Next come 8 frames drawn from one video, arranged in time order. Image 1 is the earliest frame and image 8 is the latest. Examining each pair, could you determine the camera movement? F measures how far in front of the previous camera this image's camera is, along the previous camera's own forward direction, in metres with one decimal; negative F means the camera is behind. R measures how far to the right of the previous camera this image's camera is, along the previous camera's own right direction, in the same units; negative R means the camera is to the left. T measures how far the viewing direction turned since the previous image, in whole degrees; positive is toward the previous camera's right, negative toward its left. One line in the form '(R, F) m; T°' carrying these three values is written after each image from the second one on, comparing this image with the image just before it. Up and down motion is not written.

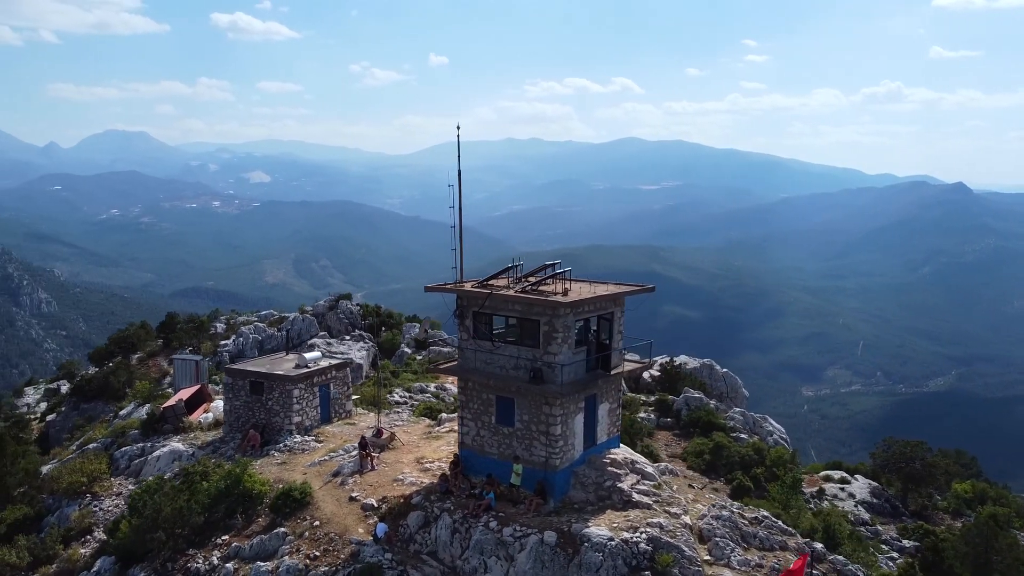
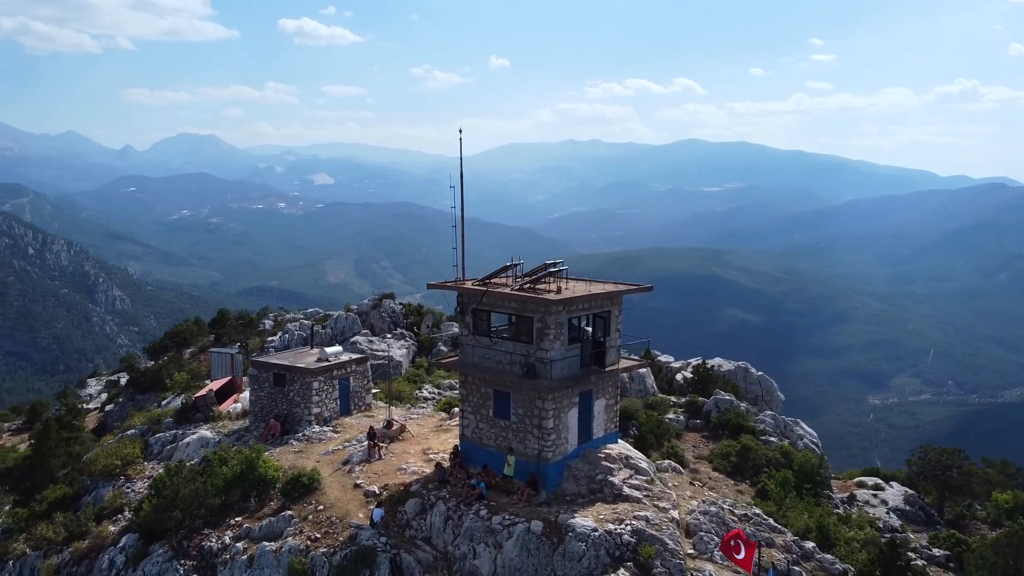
(+1.2, -0.5) m; -4°
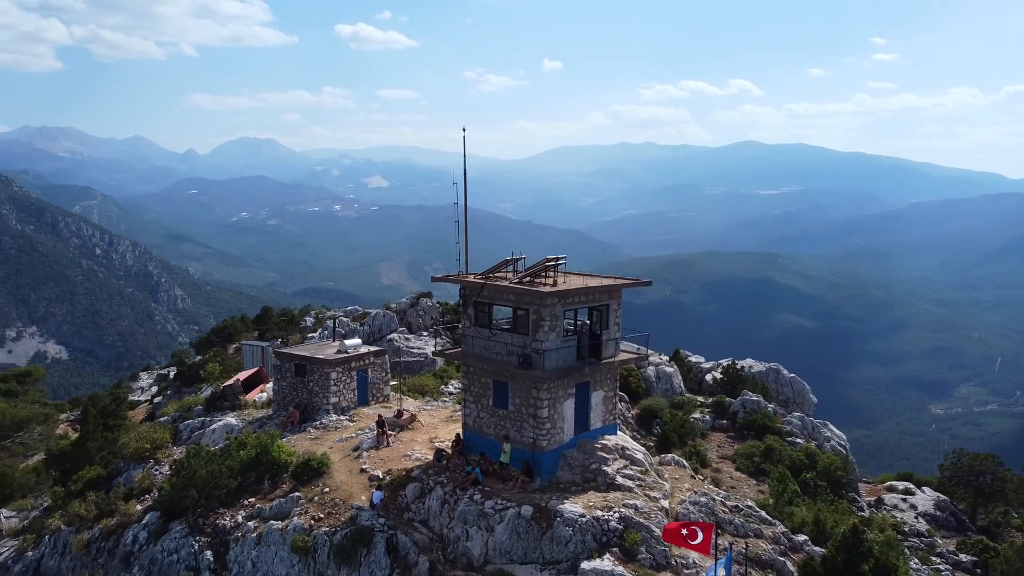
(+1.1, -0.5) m; -4°
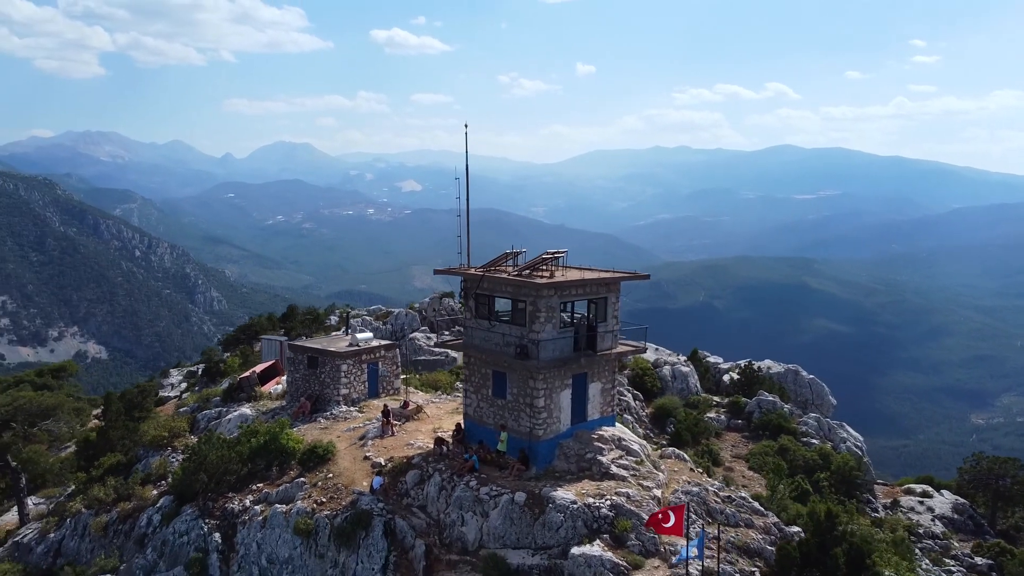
(+0.7, -0.4) m; -2°
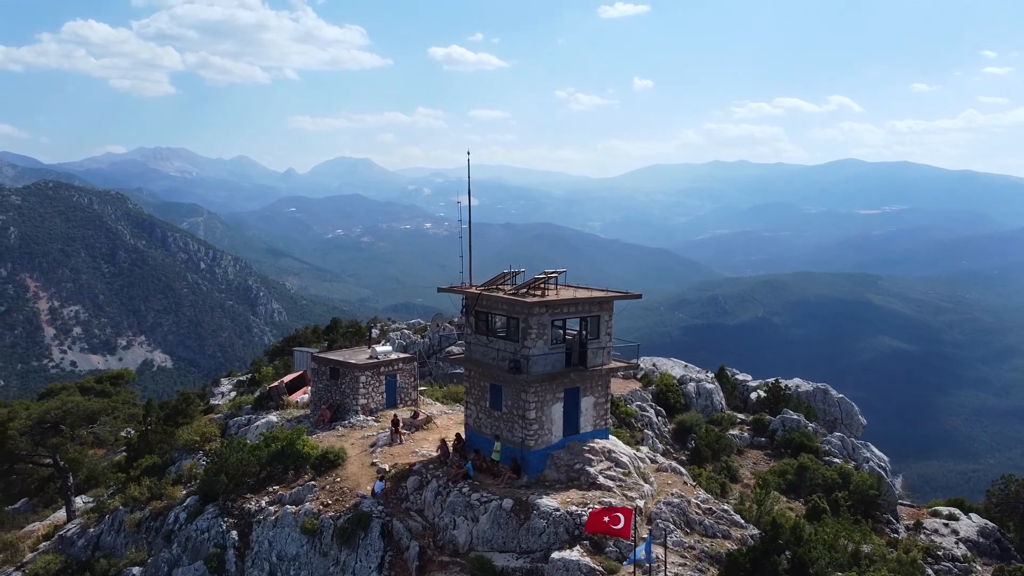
(+1.3, -0.9) m; -4°
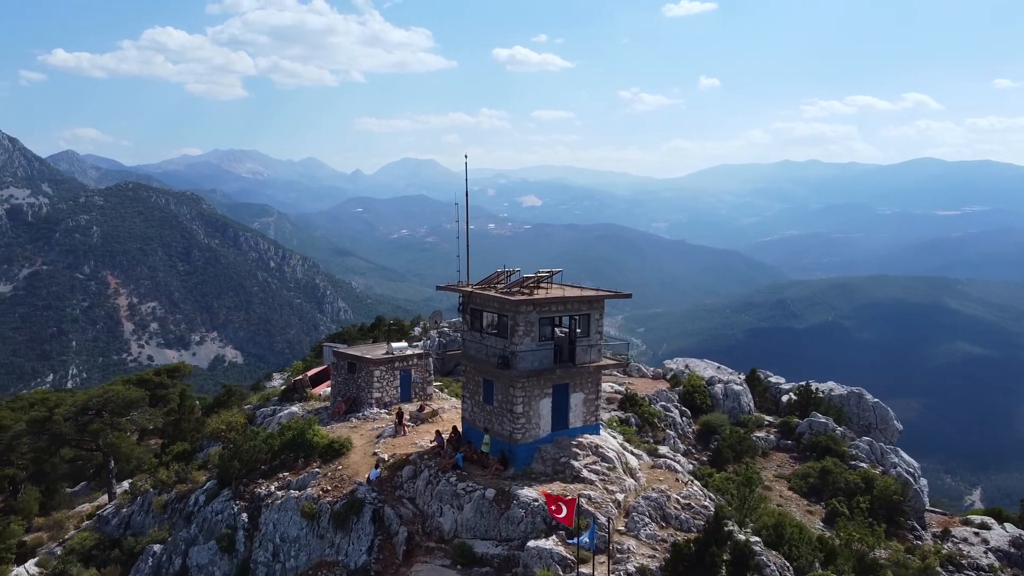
(+1.6, -0.6) m; -4°
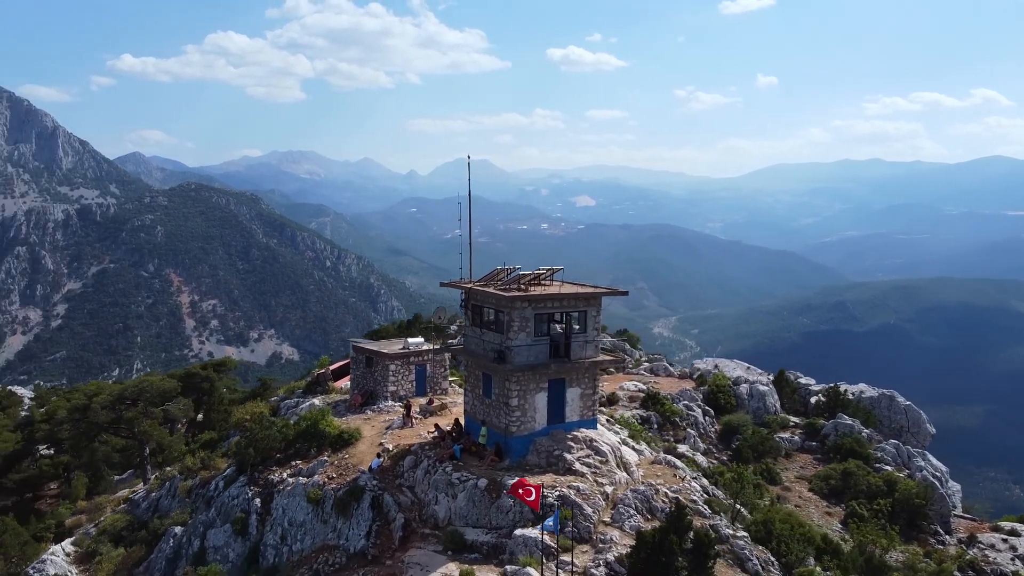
(+1.3, -0.5) m; -4°
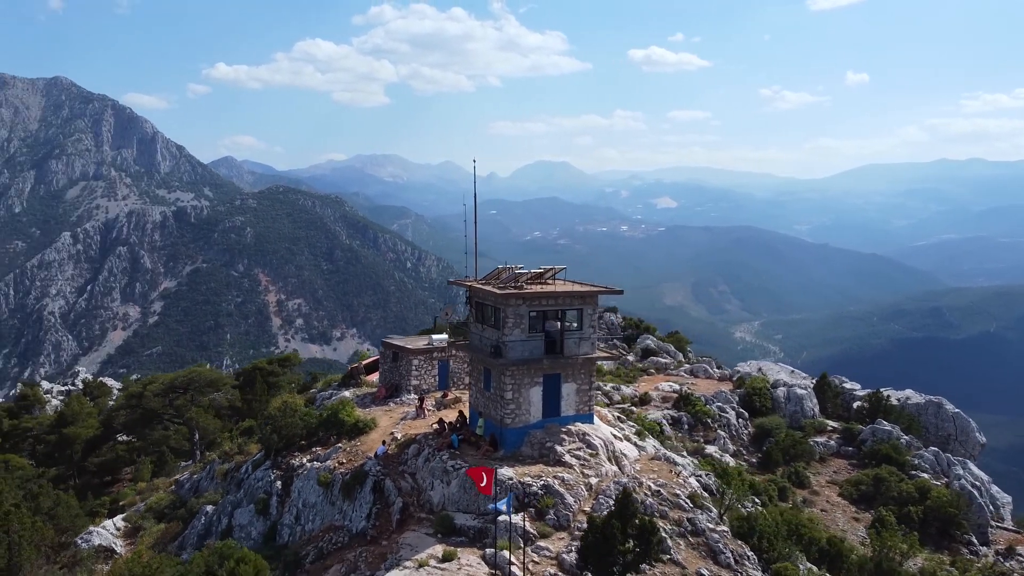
(+1.9, -0.7) m; -6°
